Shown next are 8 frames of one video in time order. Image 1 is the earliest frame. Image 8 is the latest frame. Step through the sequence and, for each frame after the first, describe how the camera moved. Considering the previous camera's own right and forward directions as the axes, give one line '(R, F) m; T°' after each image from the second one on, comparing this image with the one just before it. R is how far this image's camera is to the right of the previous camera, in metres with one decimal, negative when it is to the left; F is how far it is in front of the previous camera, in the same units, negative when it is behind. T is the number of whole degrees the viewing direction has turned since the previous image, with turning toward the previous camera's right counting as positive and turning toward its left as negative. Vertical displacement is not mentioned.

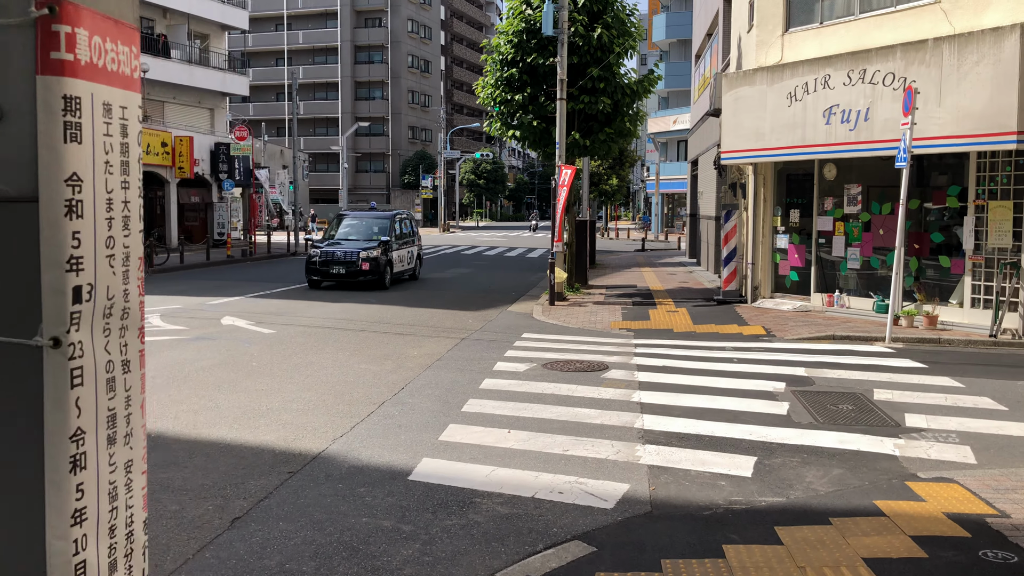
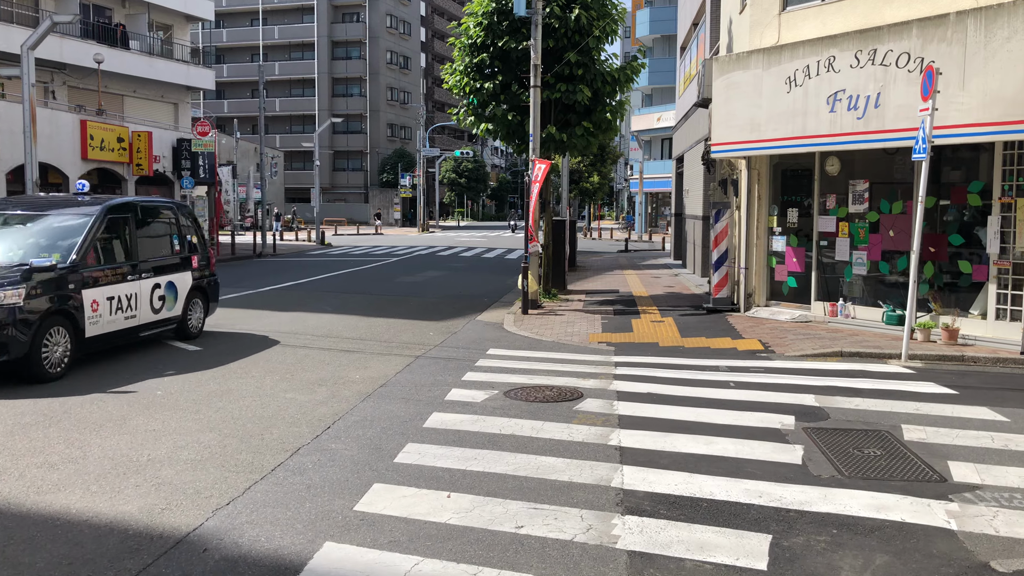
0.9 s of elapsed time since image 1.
(+0.3, +1.6) m; +1°
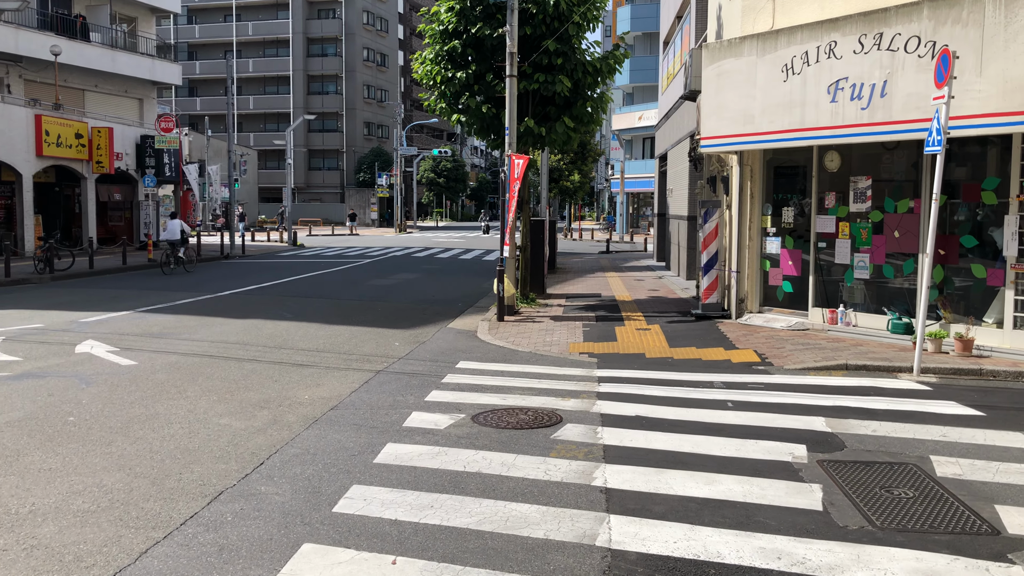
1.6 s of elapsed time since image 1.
(+0.1, +1.0) m; +1°
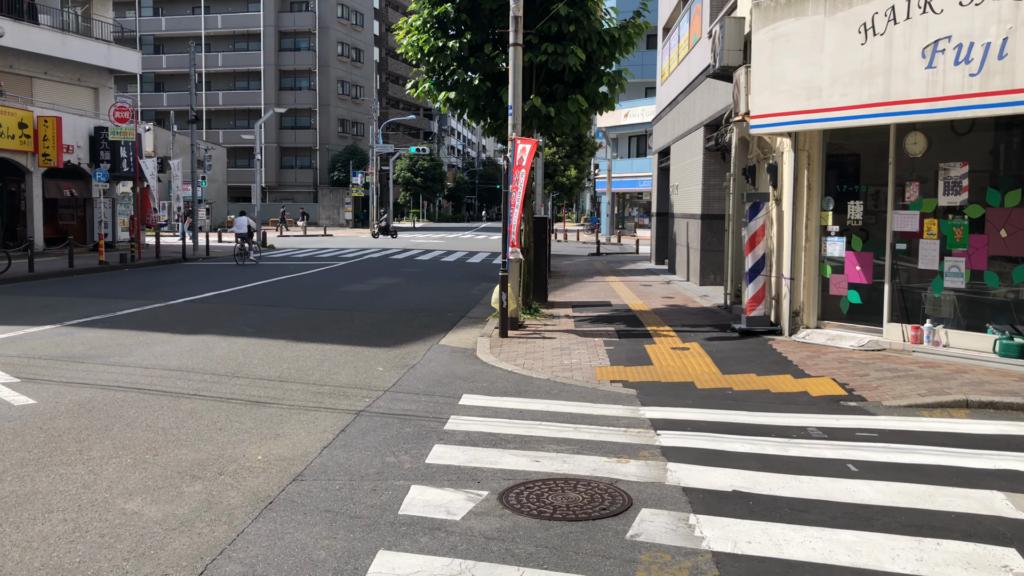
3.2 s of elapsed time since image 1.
(-0.4, +2.2) m; +2°
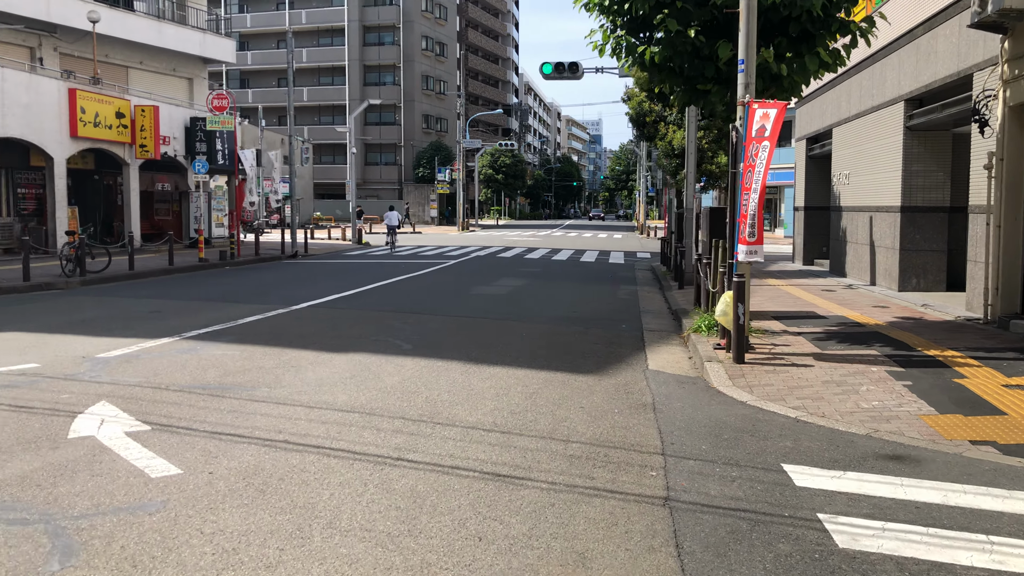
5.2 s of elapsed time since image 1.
(-1.8, +2.5) m; -5°
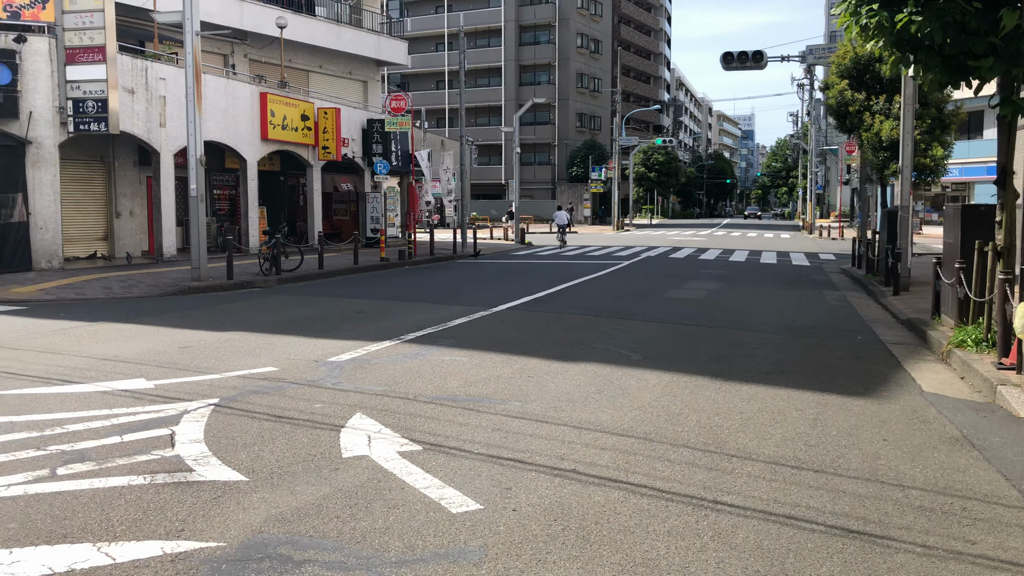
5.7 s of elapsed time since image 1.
(-1.0, +0.6) m; -10°
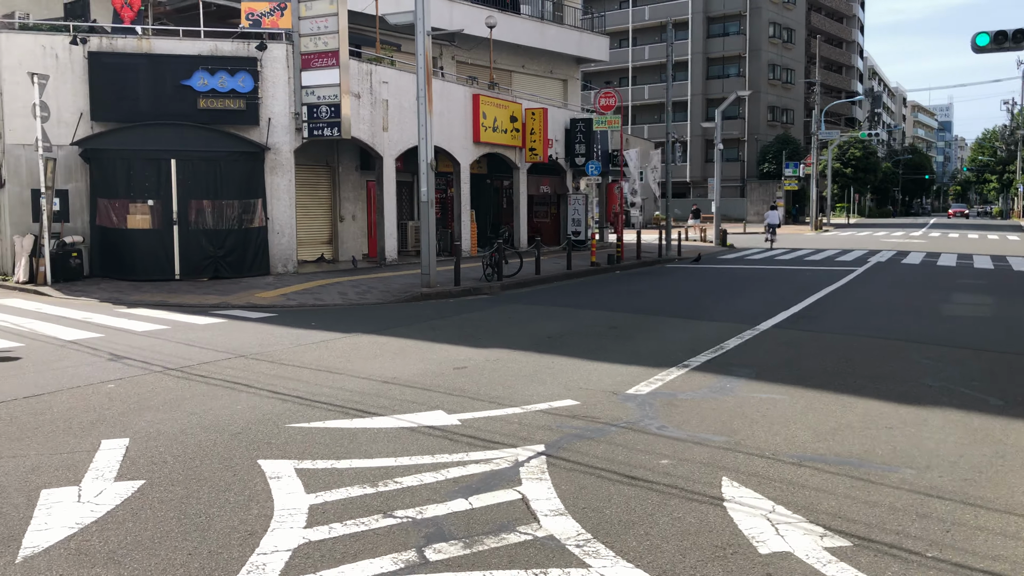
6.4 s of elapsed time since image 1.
(-1.4, +1.0) m; -11°
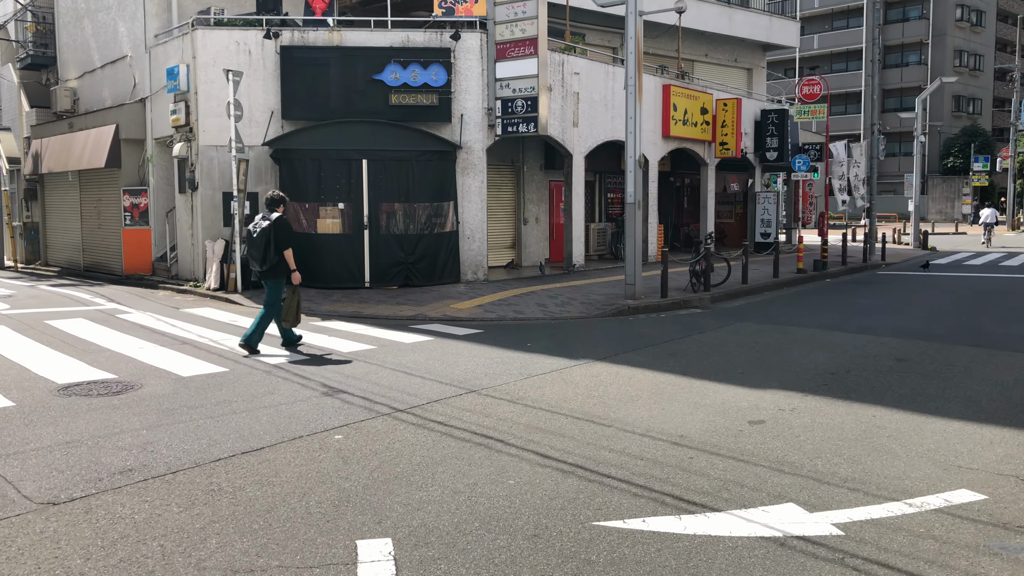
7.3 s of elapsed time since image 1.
(-1.3, +1.7) m; -10°
